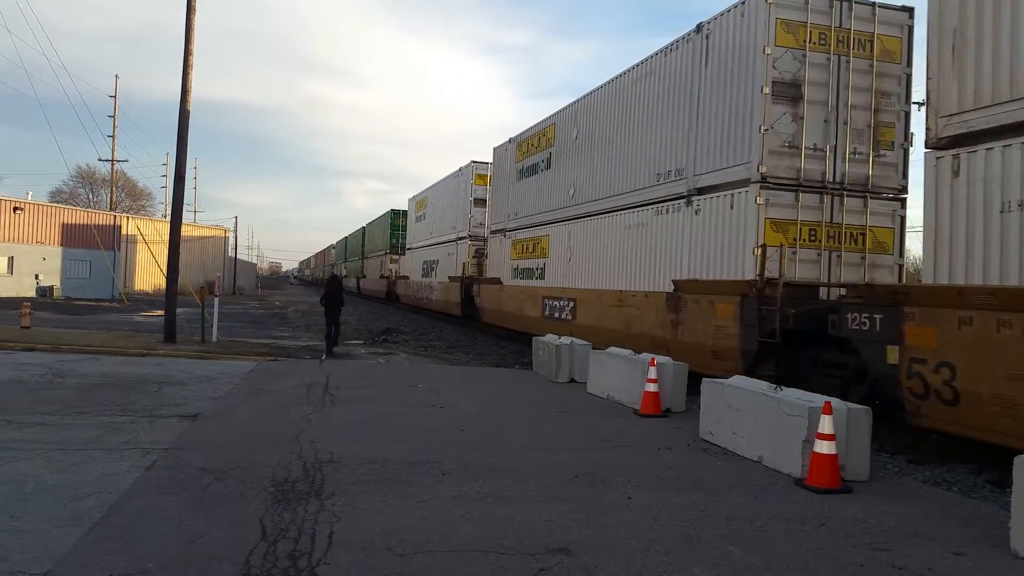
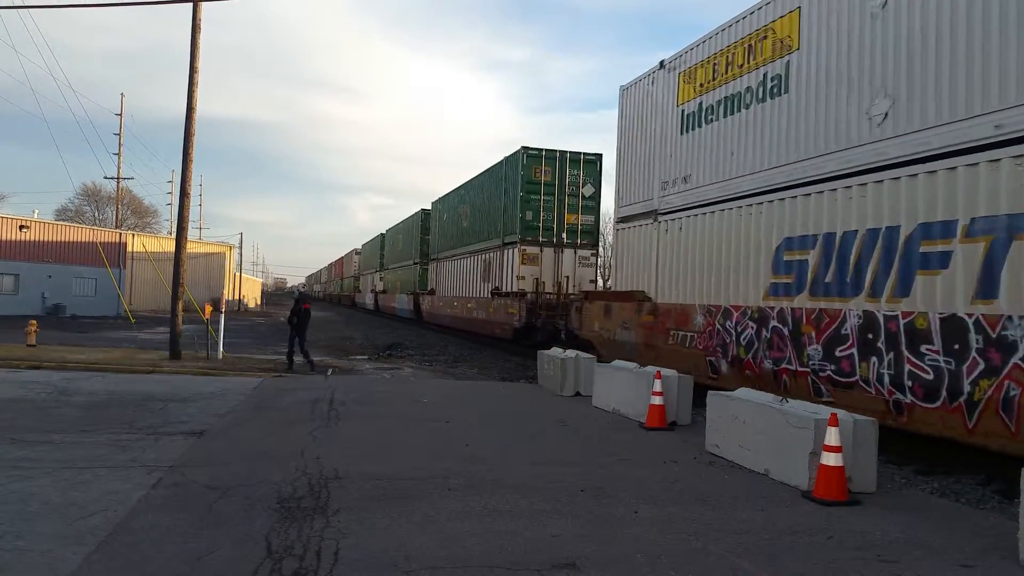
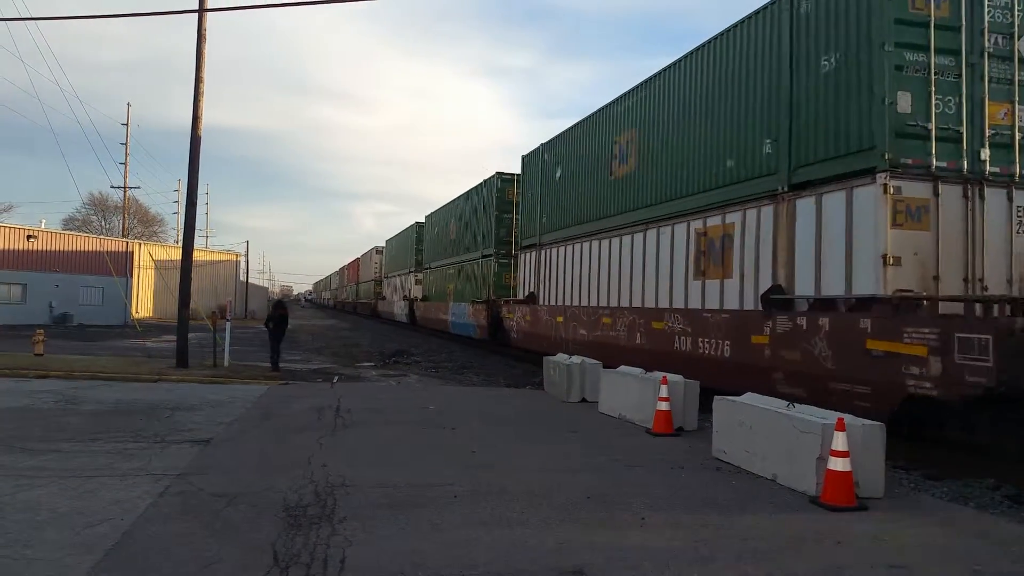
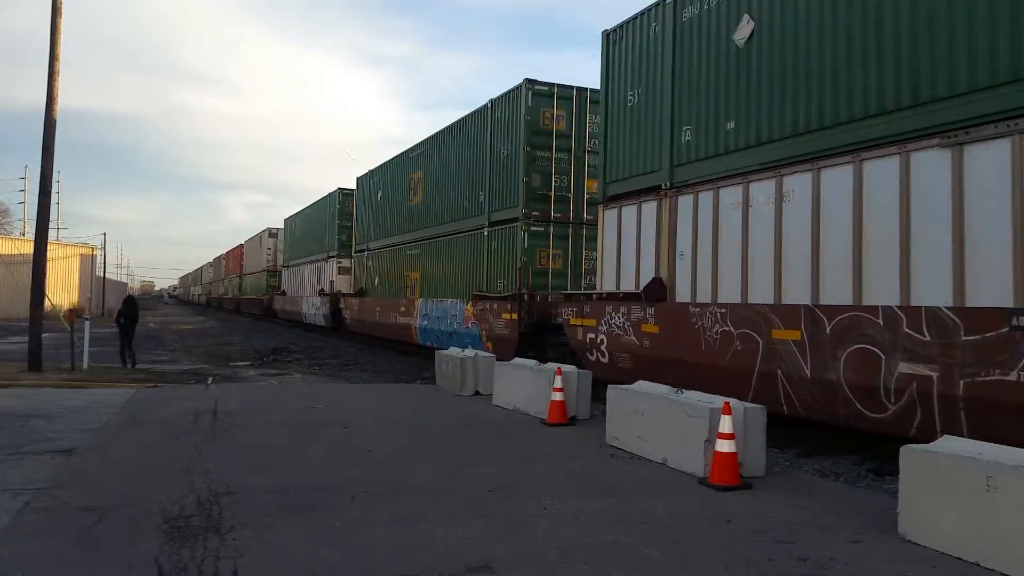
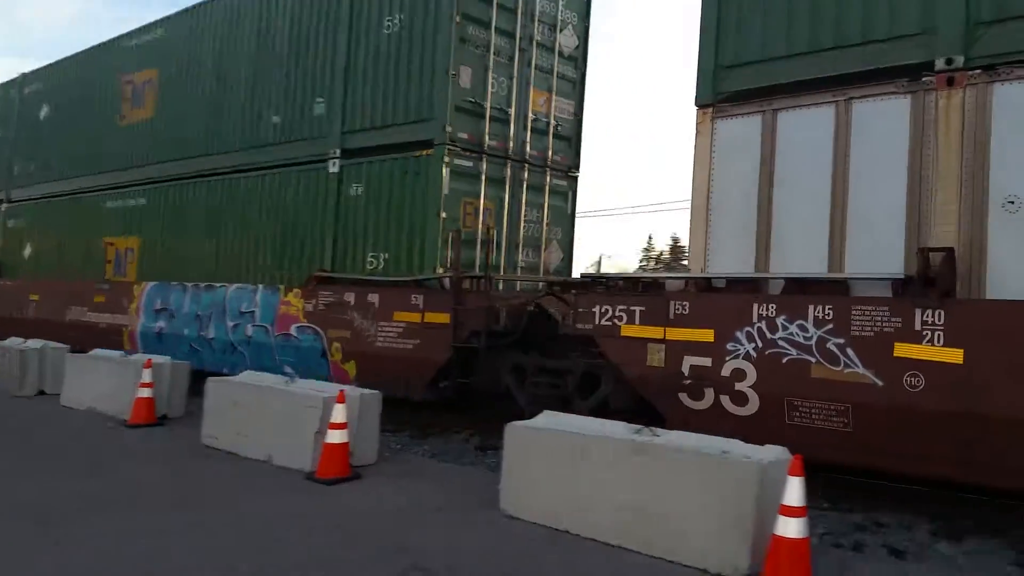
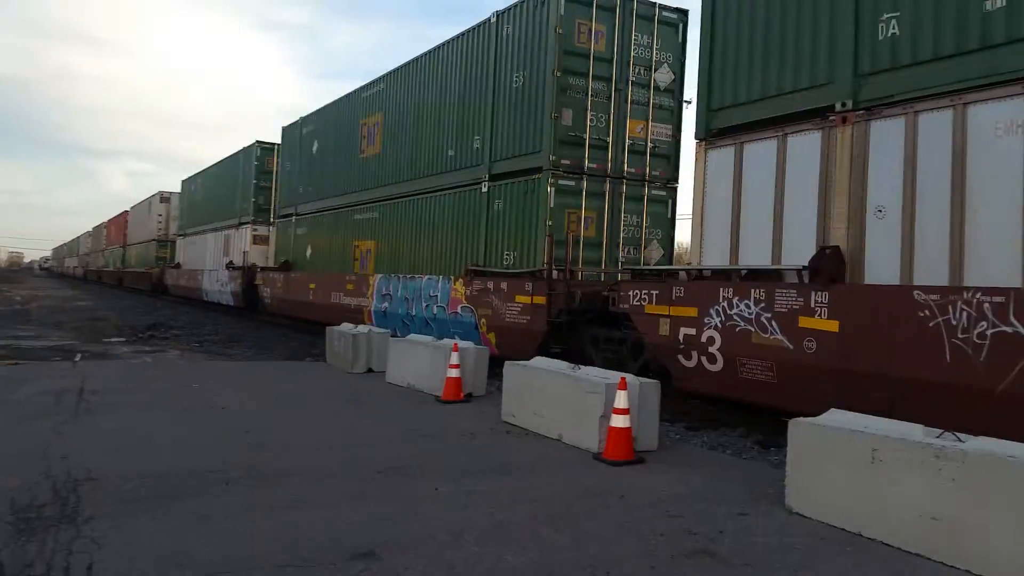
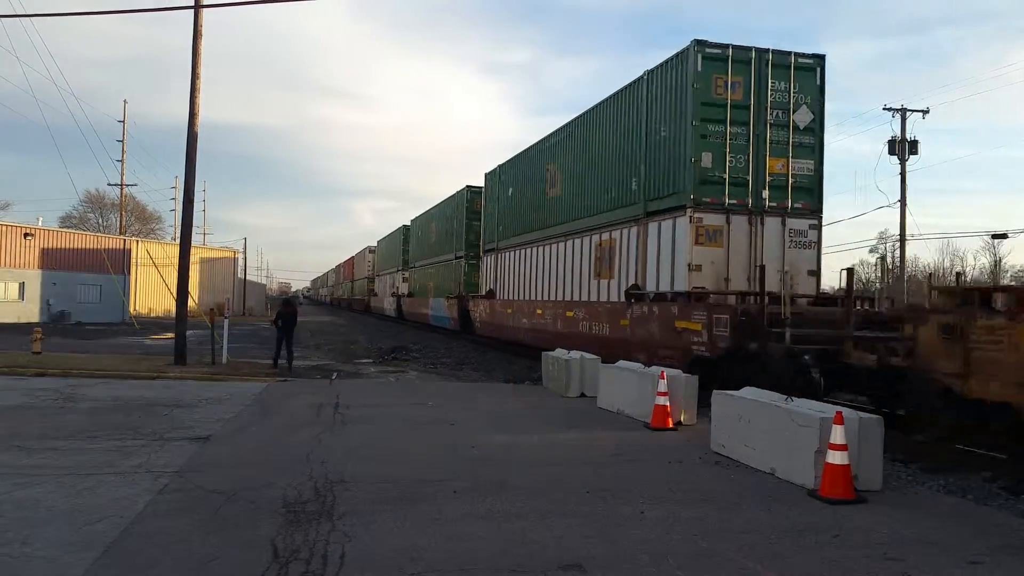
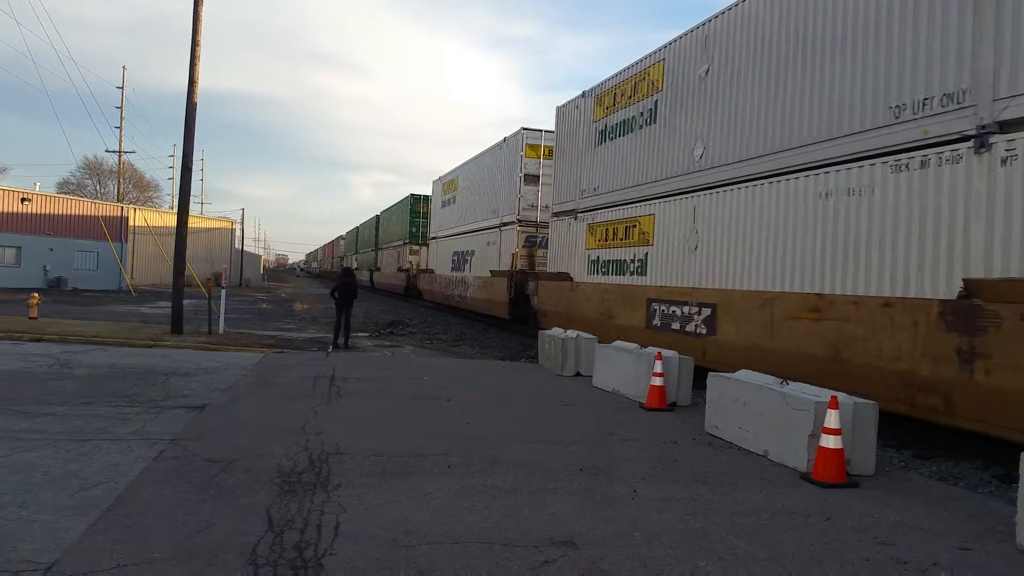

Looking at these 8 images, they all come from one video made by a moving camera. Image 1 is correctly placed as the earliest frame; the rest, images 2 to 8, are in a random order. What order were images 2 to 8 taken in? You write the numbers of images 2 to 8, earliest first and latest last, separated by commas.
8, 2, 7, 3, 4, 6, 5
